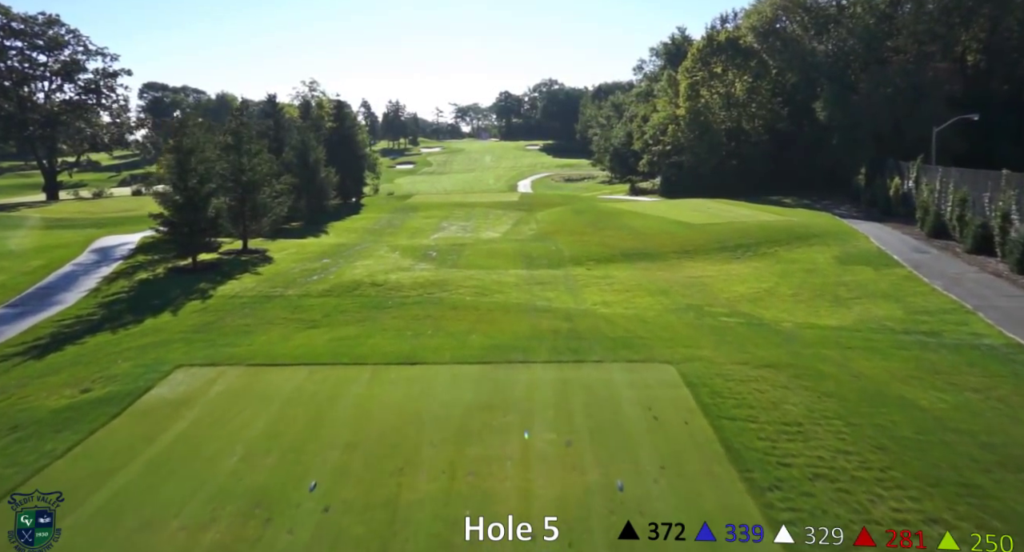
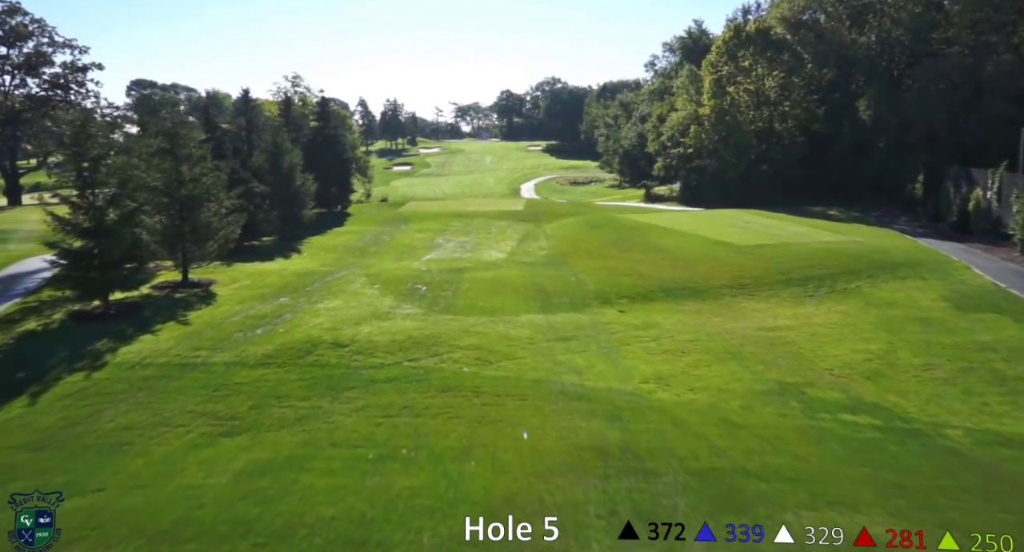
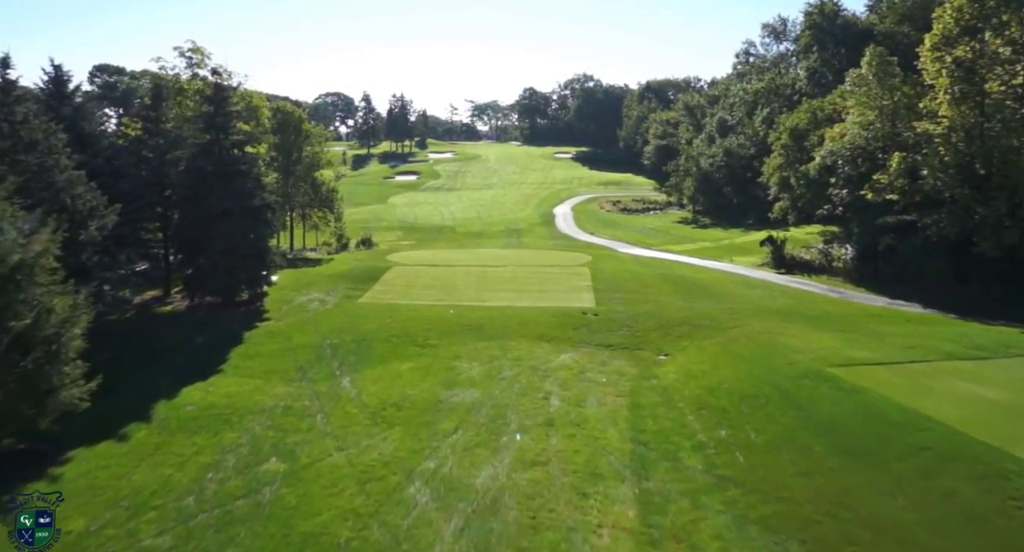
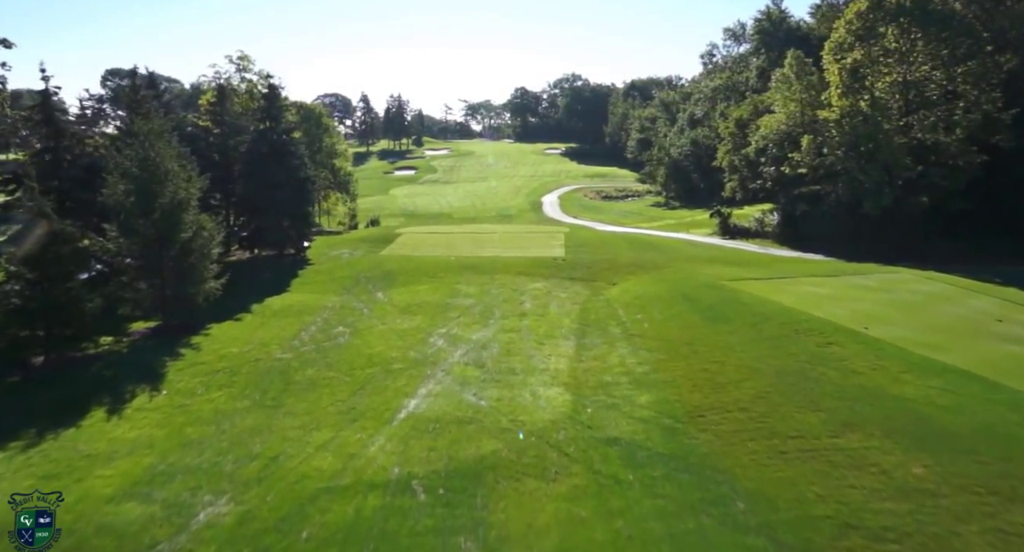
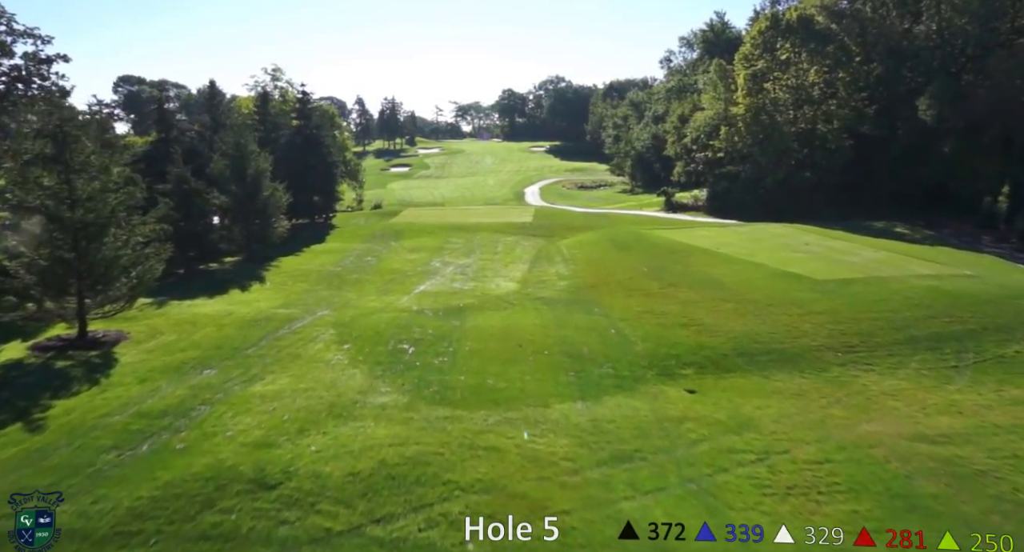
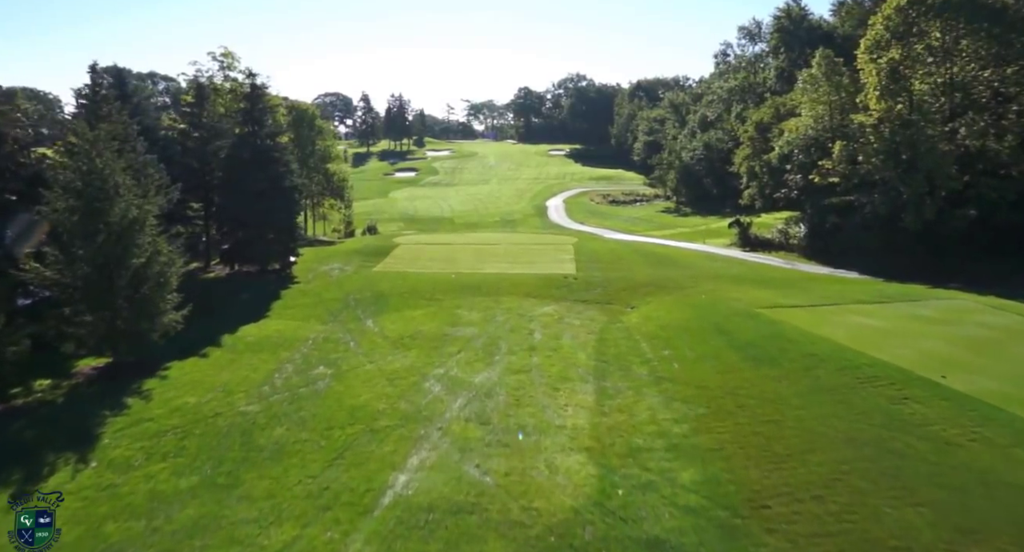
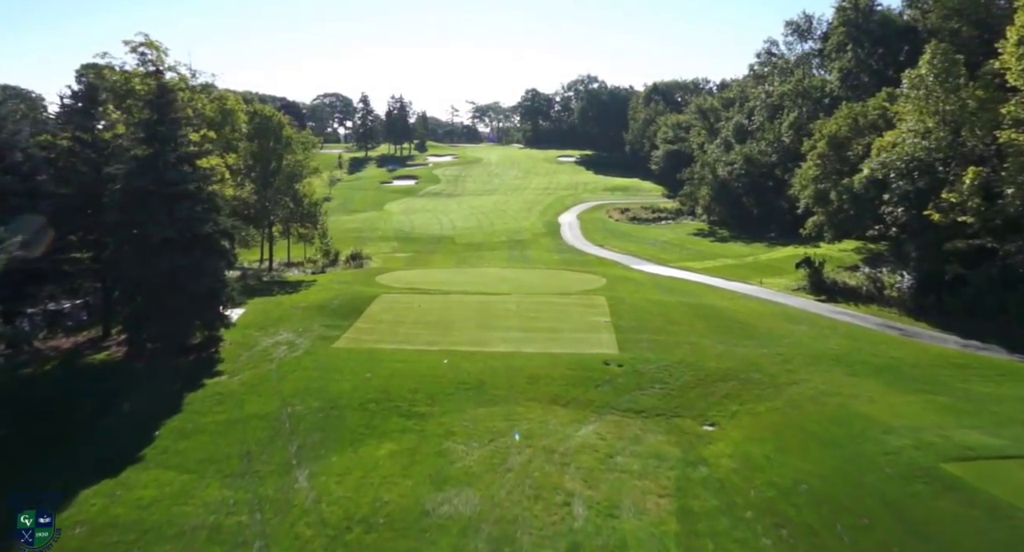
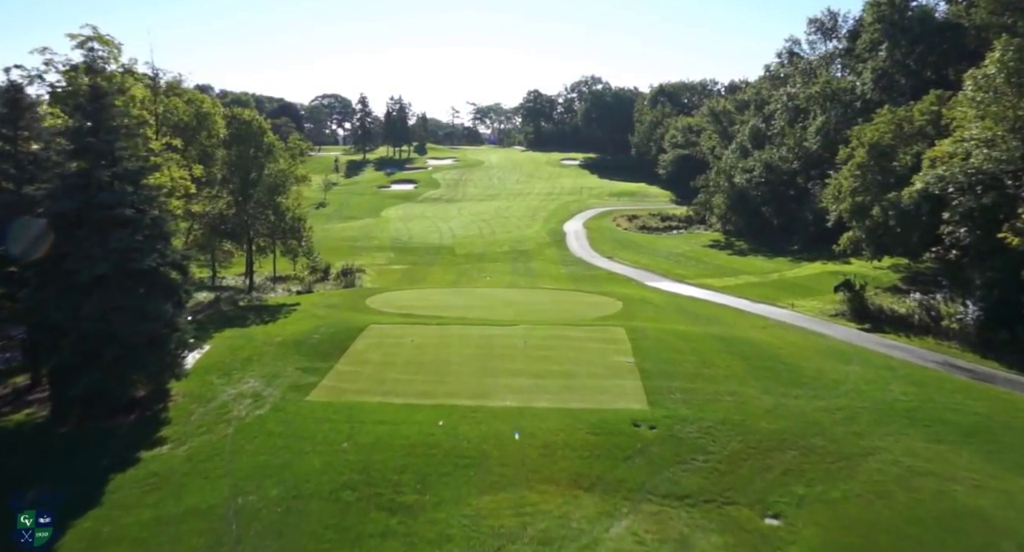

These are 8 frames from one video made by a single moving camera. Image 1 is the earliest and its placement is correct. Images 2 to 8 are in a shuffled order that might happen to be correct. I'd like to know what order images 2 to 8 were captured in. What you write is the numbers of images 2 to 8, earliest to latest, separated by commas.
2, 5, 4, 6, 3, 7, 8
